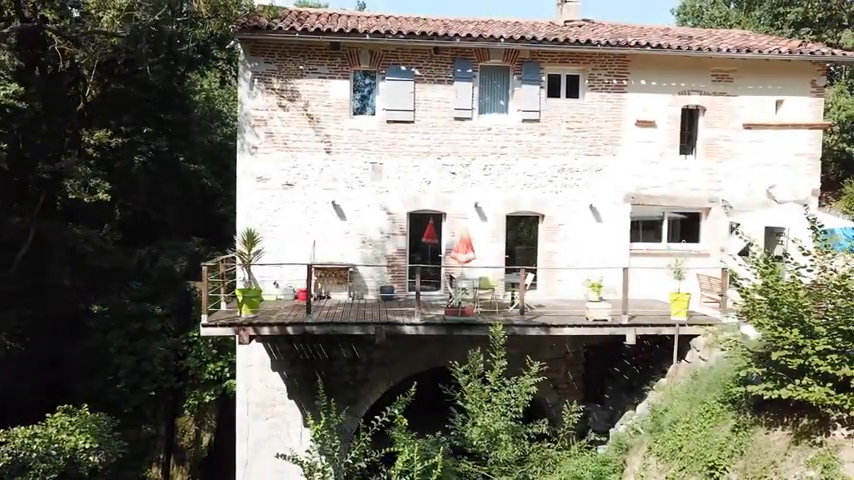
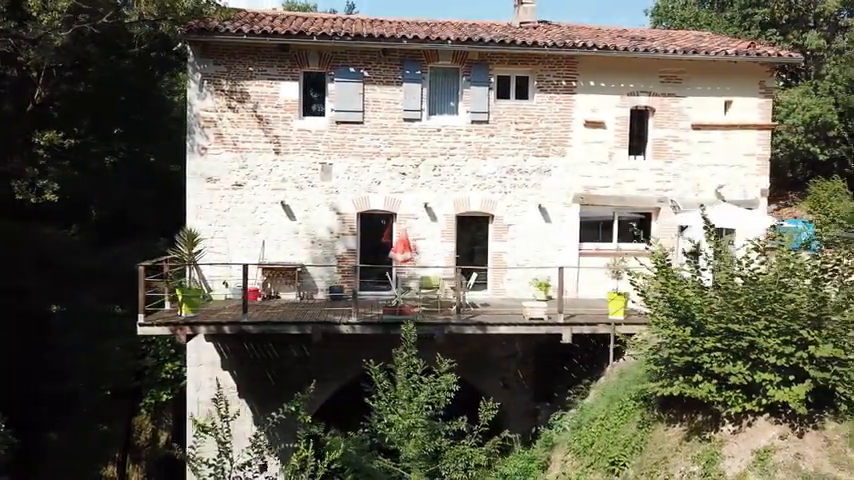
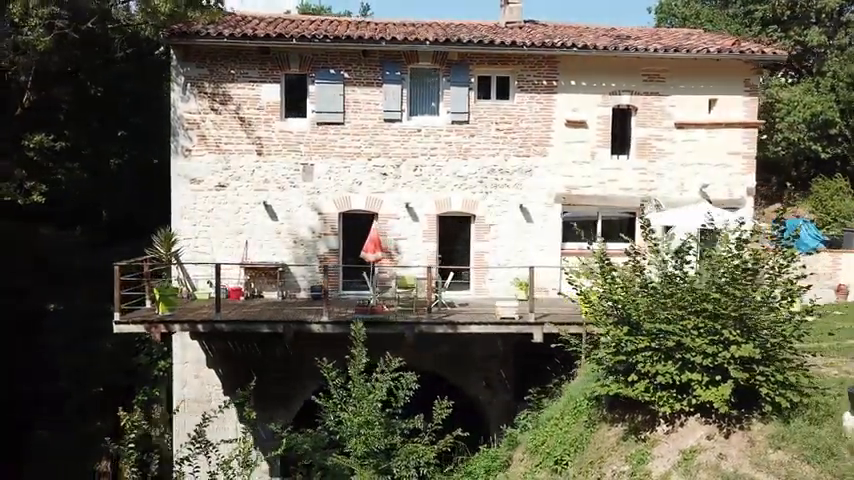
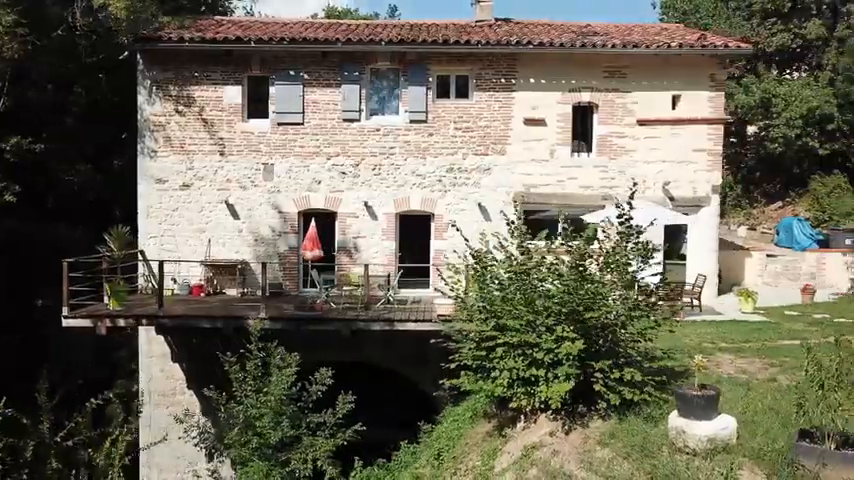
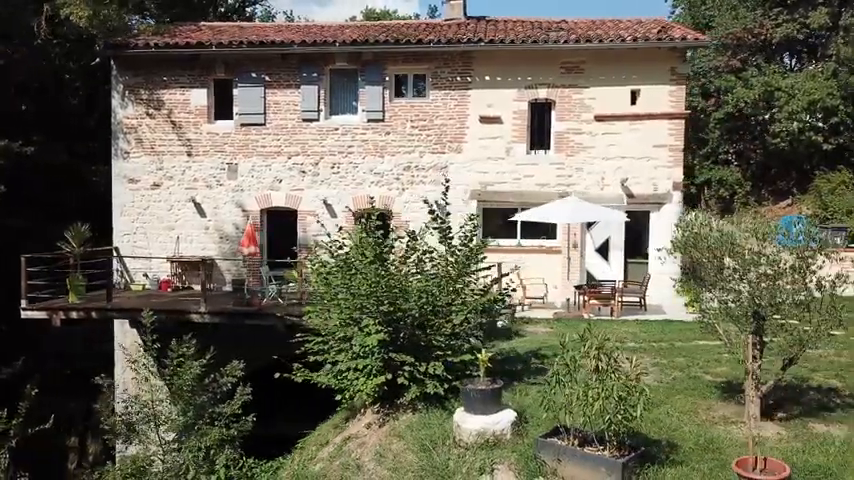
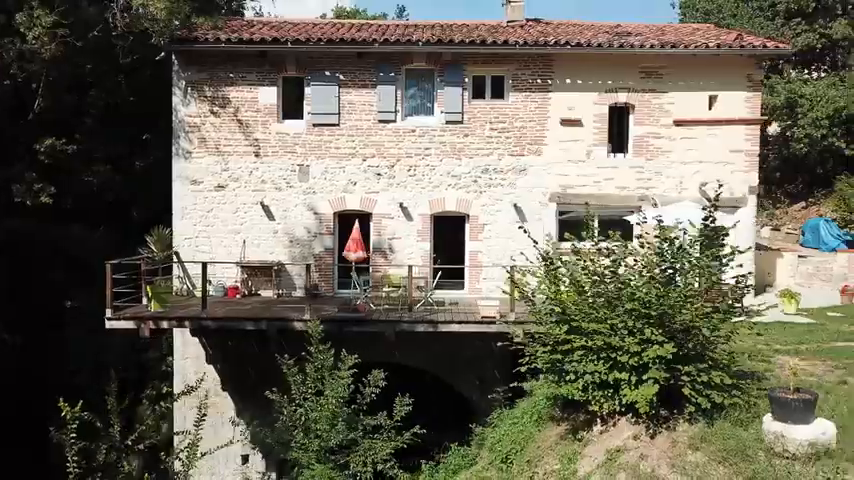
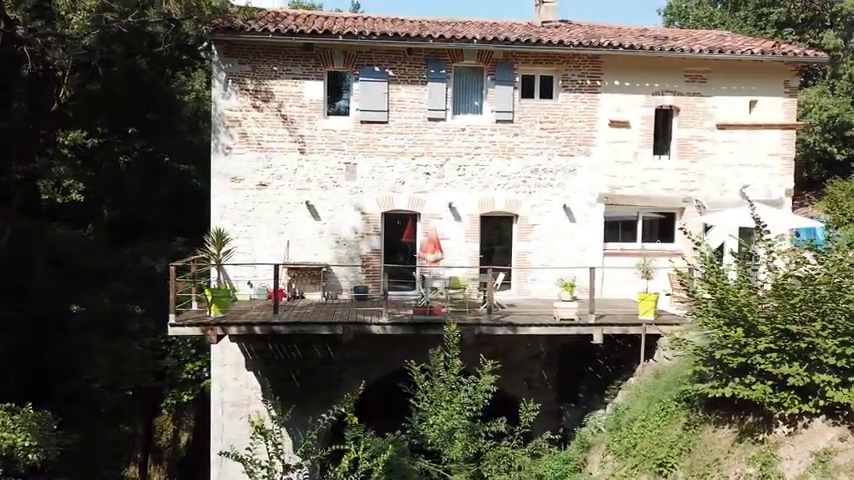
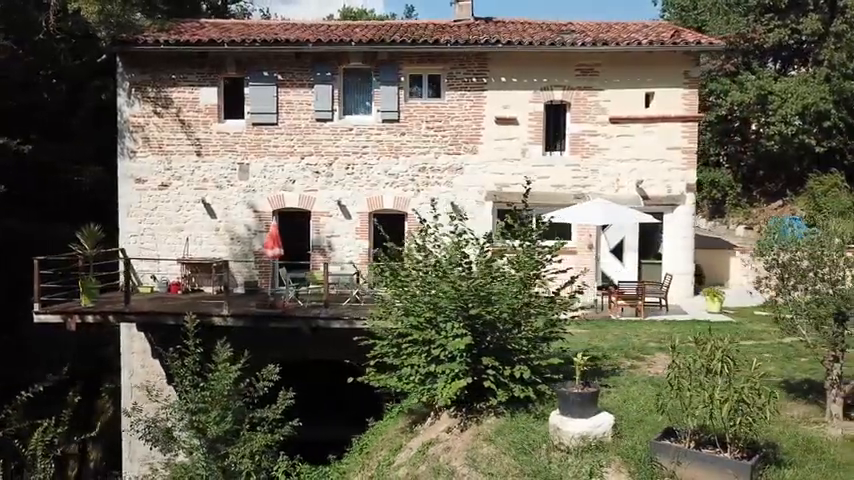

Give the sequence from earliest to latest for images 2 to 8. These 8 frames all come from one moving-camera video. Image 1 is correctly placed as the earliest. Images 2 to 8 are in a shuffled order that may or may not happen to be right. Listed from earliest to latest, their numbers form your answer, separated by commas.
7, 2, 3, 6, 4, 8, 5
